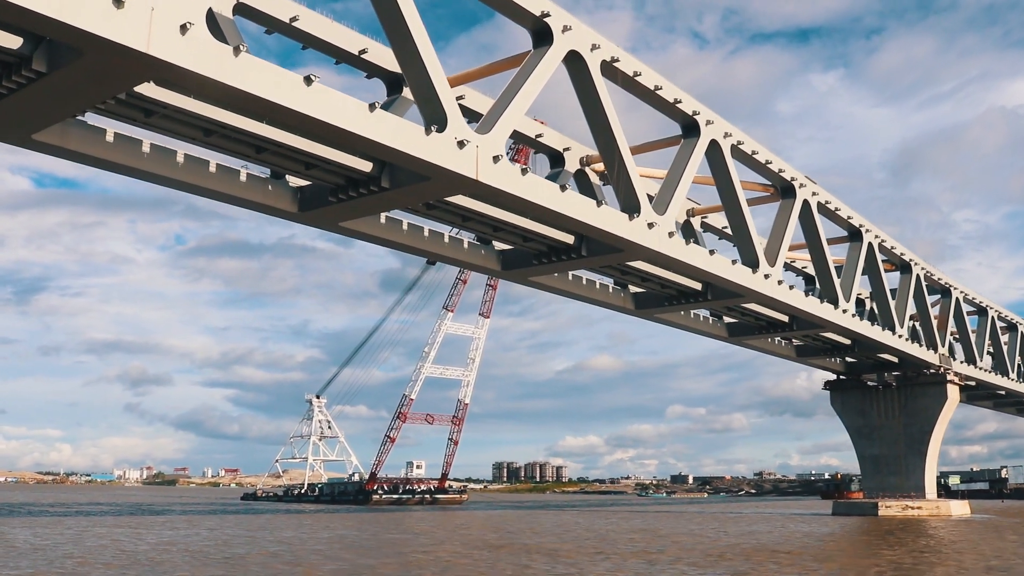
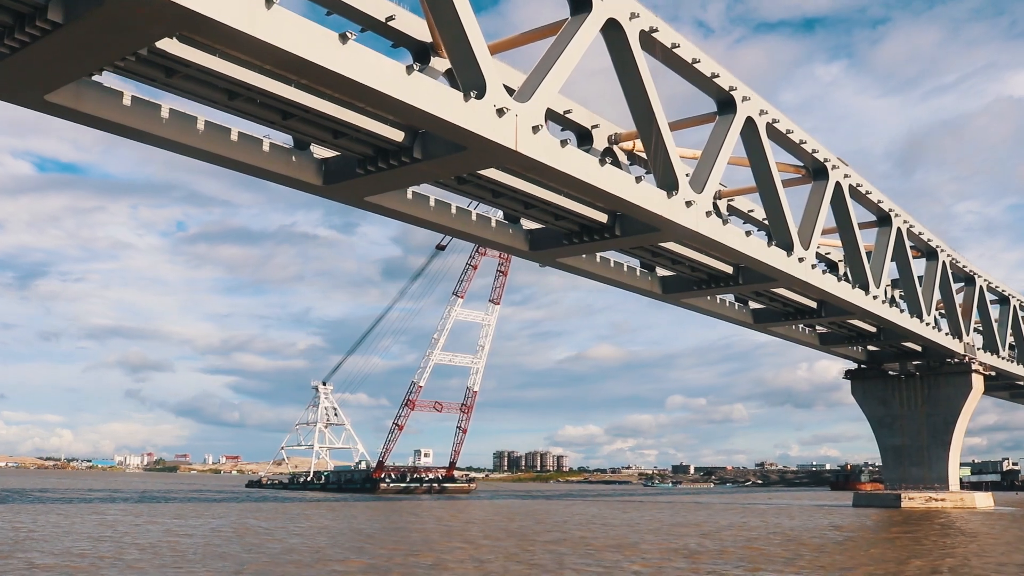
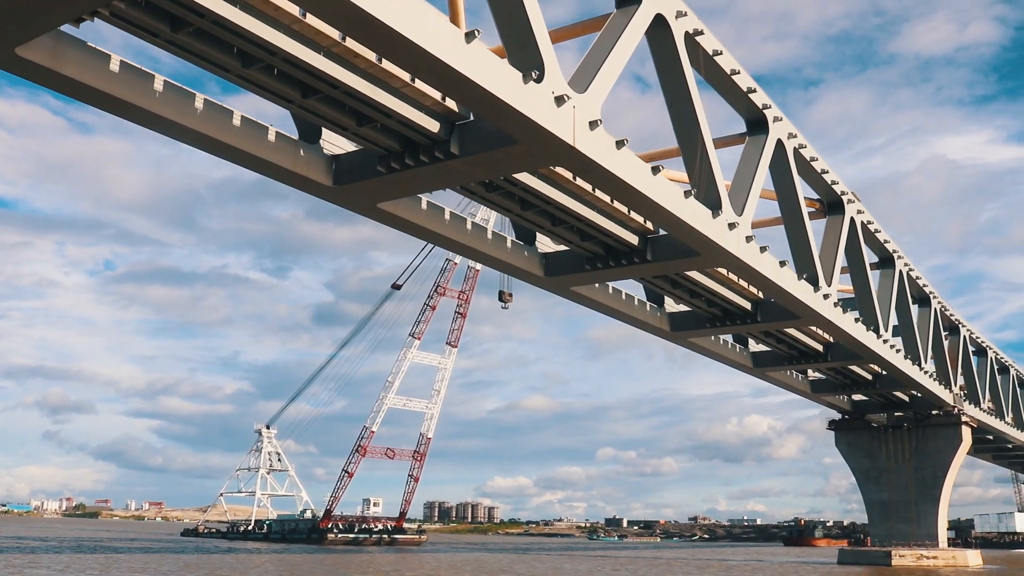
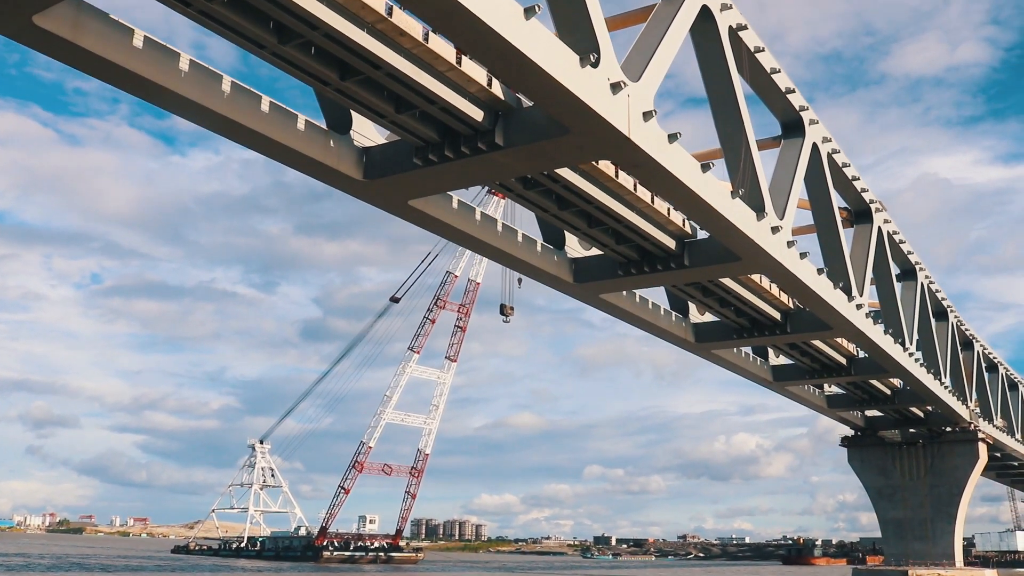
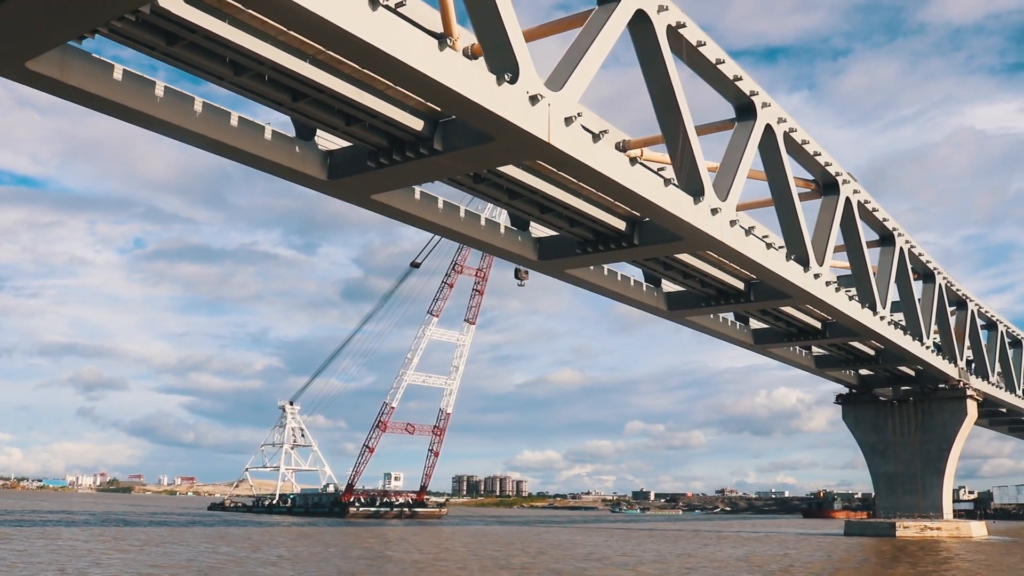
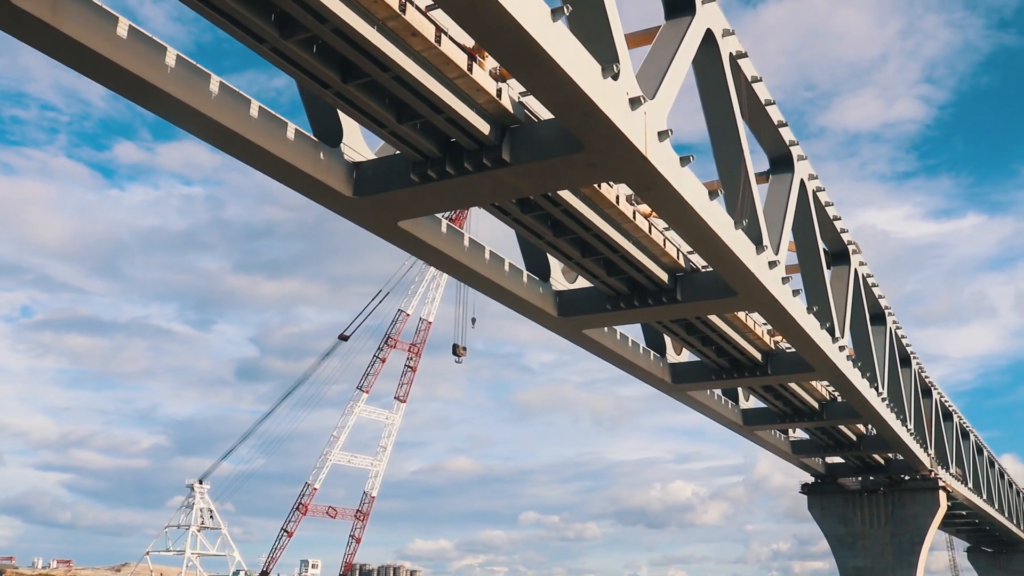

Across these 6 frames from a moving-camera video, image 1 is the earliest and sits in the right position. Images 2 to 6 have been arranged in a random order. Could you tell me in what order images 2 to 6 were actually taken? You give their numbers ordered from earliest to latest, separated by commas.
2, 5, 3, 4, 6
